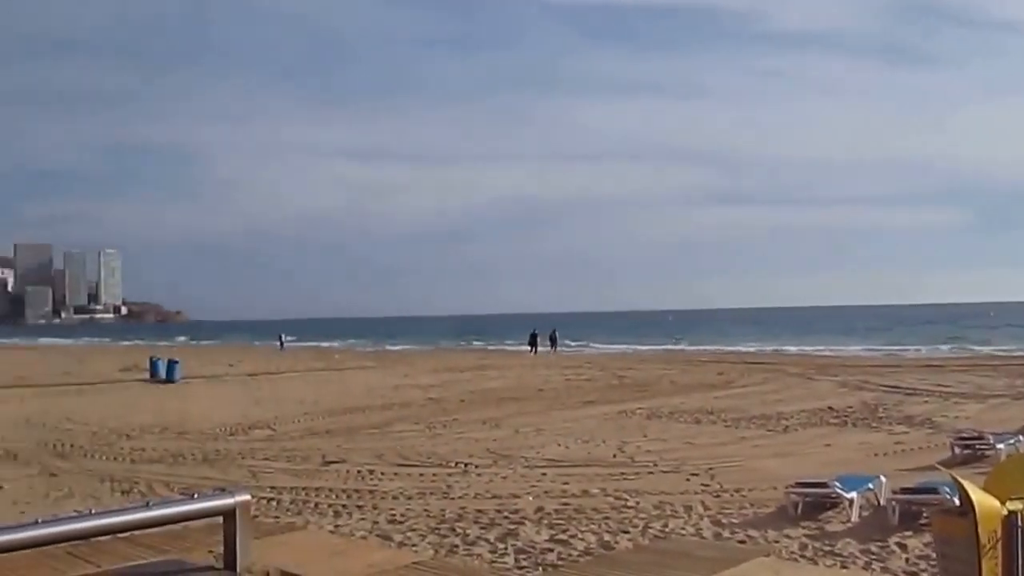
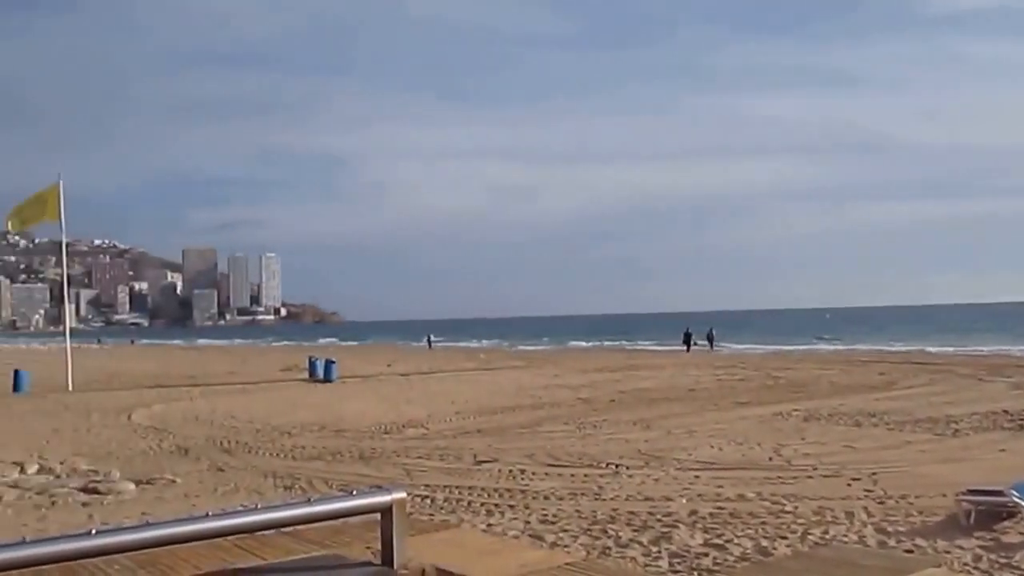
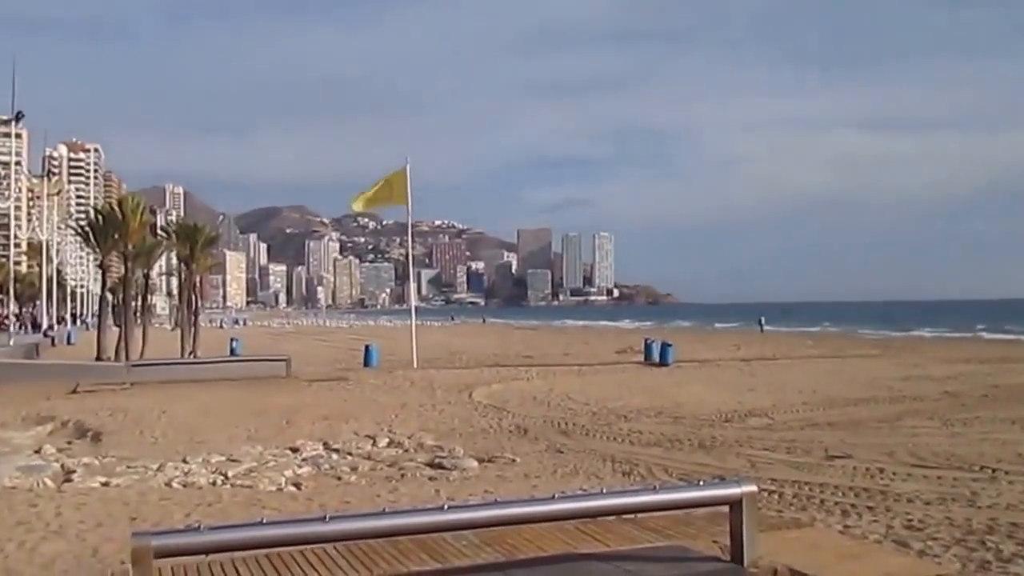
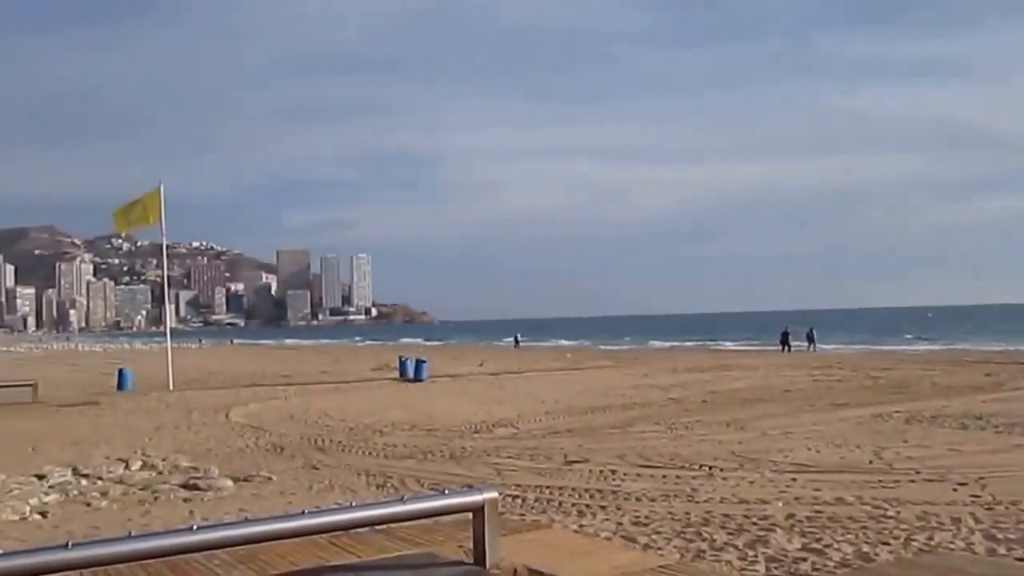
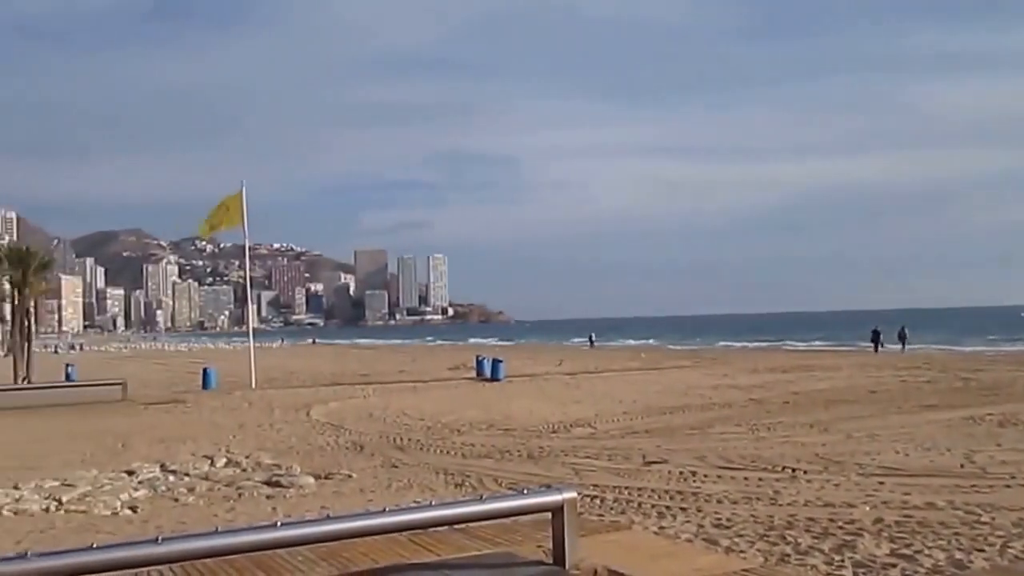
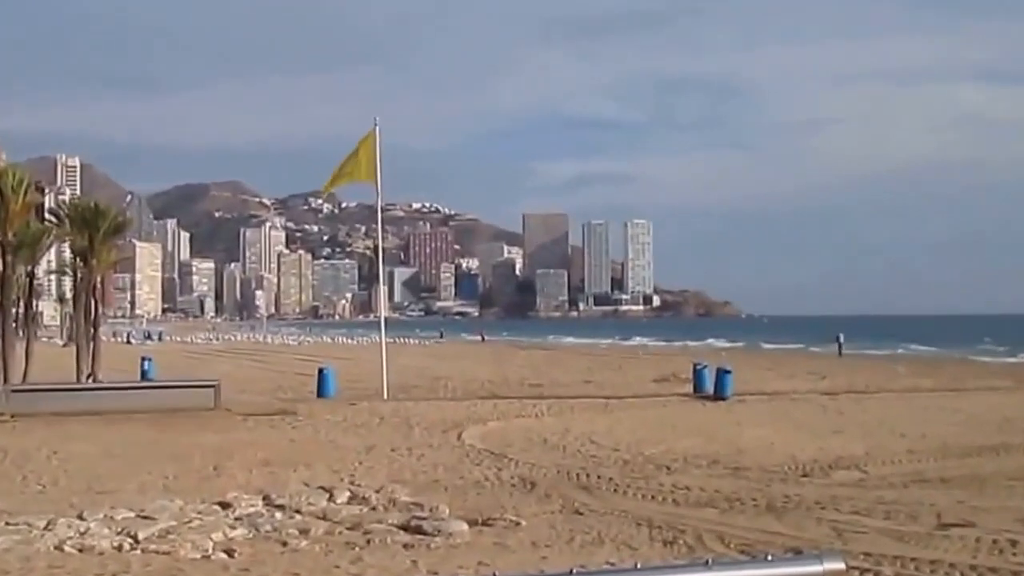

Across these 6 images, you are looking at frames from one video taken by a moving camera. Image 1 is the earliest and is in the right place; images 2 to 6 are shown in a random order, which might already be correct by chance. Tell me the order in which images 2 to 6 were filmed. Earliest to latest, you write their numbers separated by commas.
2, 4, 5, 3, 6
